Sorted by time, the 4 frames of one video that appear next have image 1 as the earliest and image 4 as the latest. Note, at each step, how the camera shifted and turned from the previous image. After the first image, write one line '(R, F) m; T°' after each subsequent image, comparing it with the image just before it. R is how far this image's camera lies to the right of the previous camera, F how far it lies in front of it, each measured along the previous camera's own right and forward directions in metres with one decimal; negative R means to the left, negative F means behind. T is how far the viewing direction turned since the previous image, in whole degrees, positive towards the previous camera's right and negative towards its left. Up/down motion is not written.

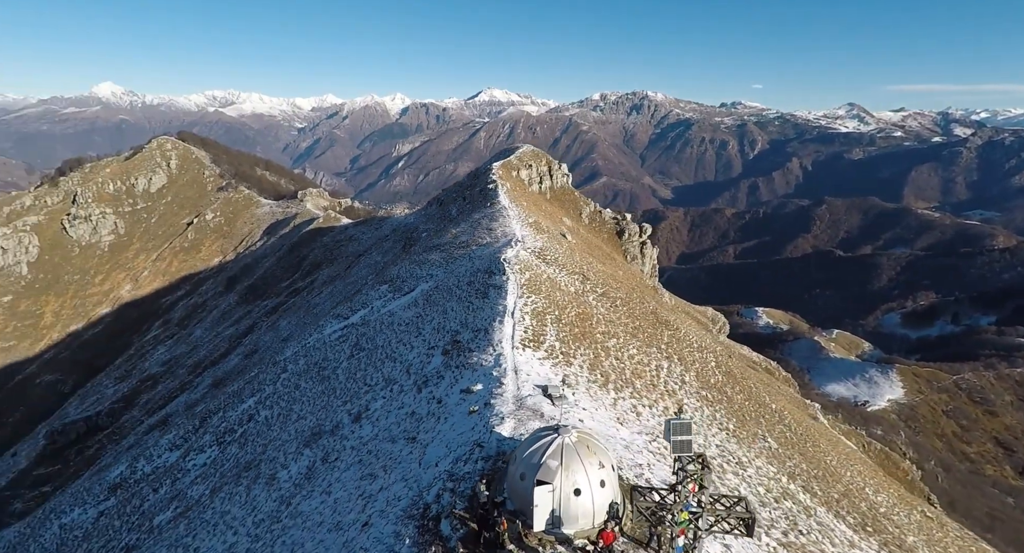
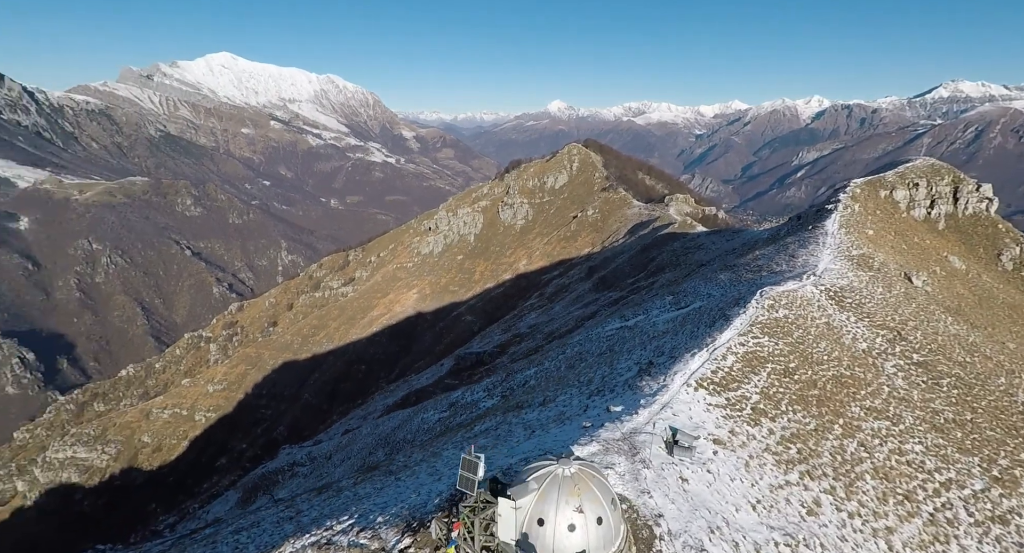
(+30.1, +13.1) m; -52°
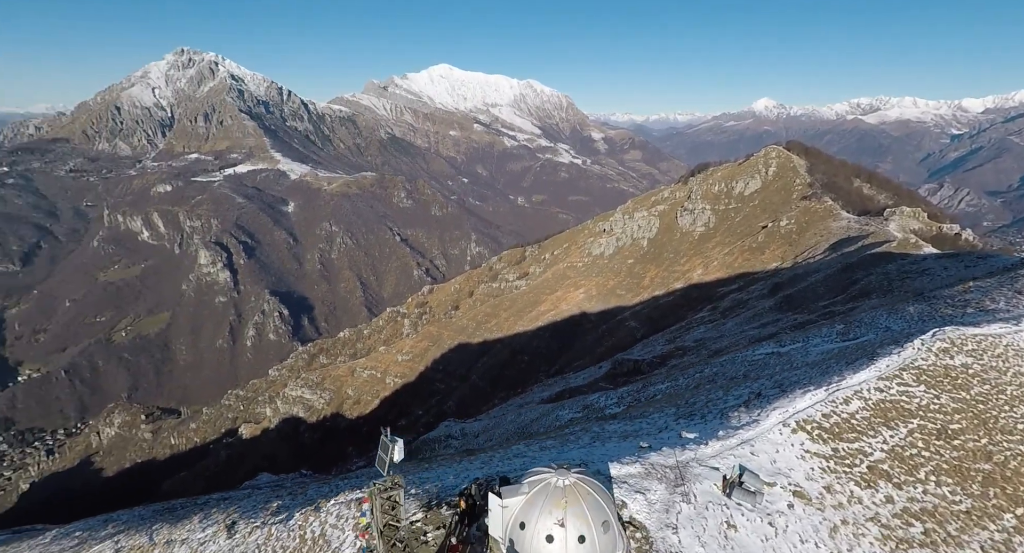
(+15.1, +3.1) m; -26°
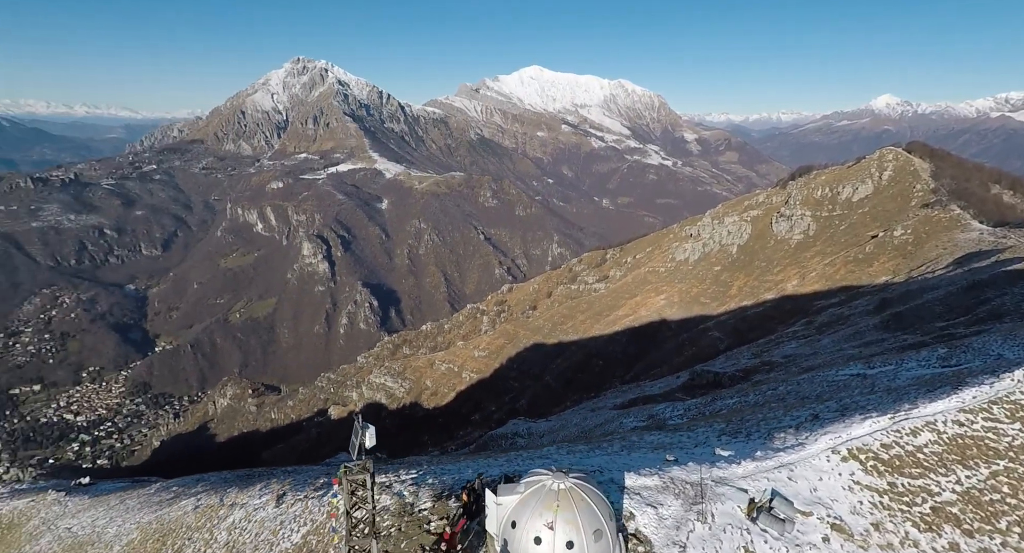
(+7.3, +1.4) m; -12°
